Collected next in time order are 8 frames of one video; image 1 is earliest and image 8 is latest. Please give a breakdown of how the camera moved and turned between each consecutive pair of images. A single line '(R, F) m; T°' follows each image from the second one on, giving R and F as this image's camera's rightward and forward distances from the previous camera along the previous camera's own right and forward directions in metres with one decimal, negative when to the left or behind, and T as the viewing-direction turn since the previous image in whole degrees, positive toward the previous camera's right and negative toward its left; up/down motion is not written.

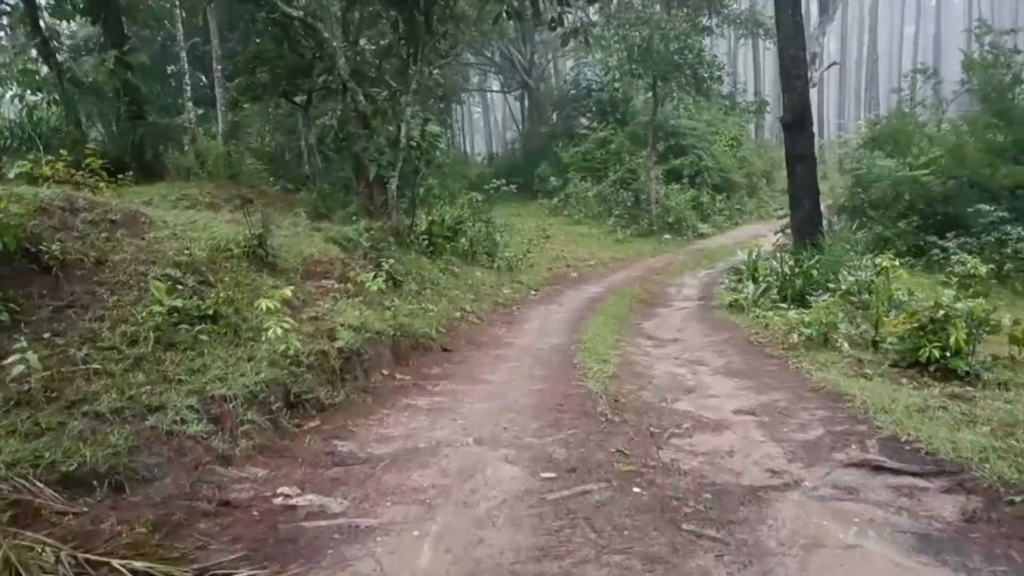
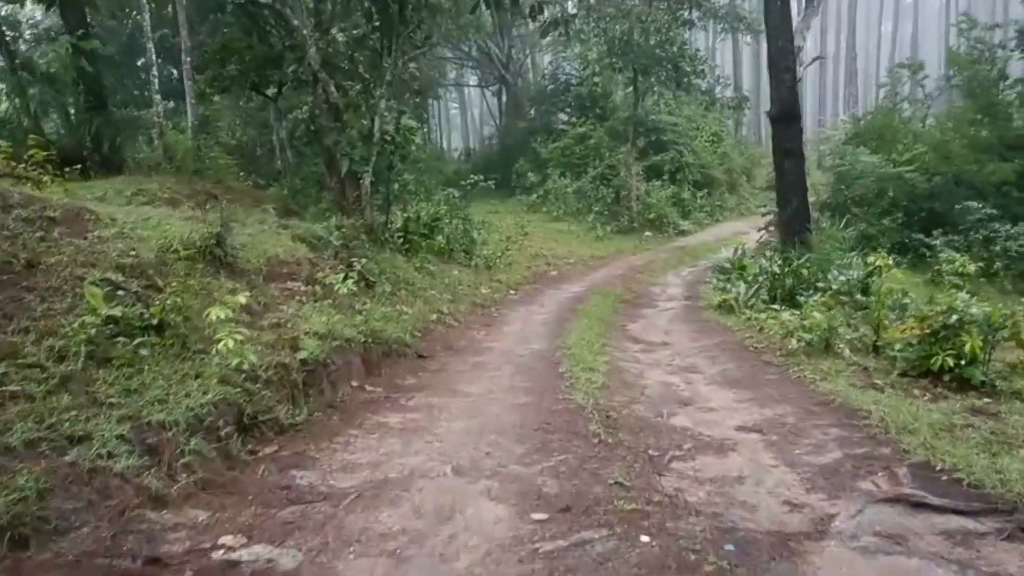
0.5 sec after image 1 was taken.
(0.0, +0.5) m; +2°
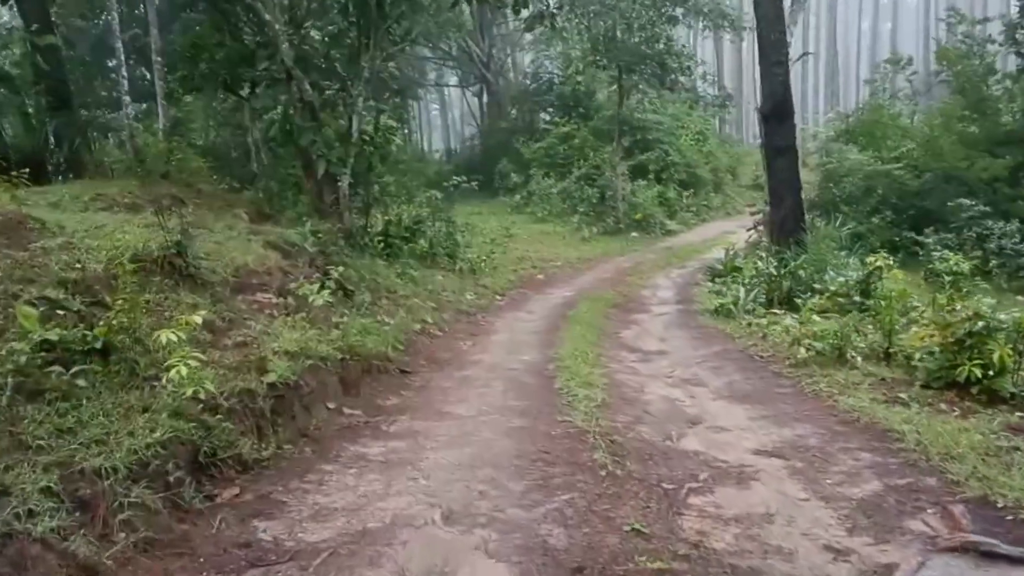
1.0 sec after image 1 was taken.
(-0.1, +0.5) m; +1°
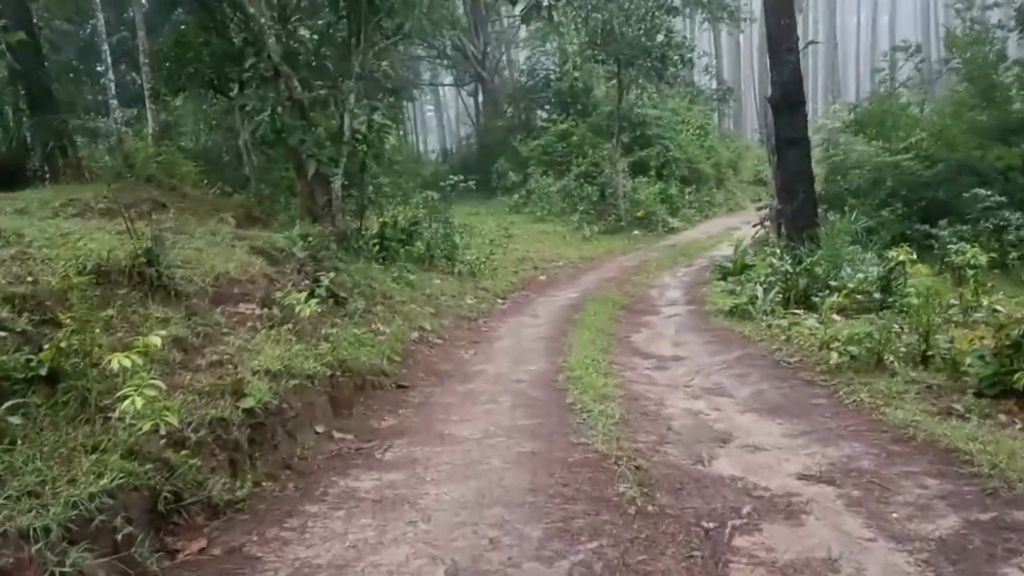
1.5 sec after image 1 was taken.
(-0.1, +0.6) m; 0°
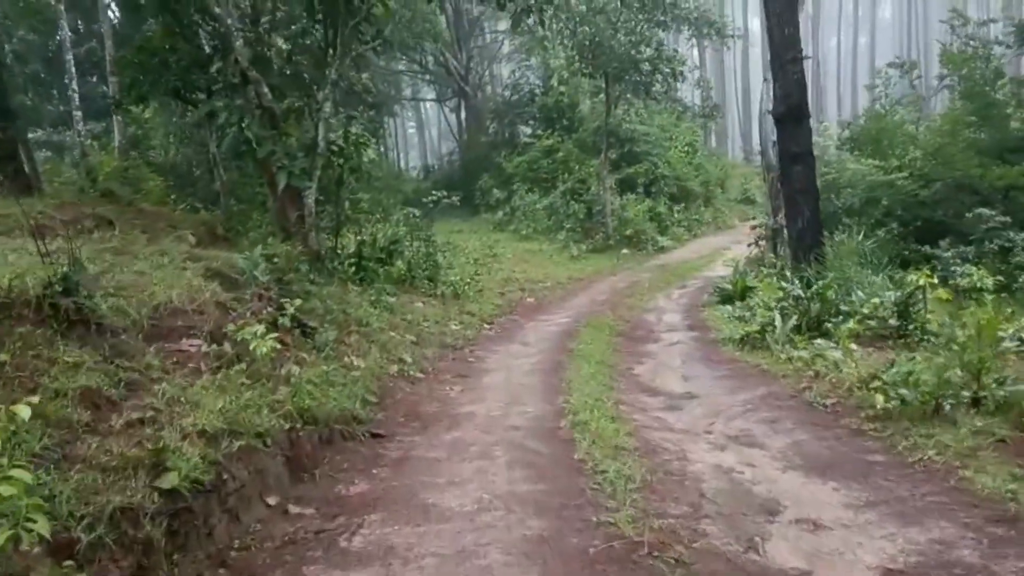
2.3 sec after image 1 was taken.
(-0.1, +0.9) m; +1°
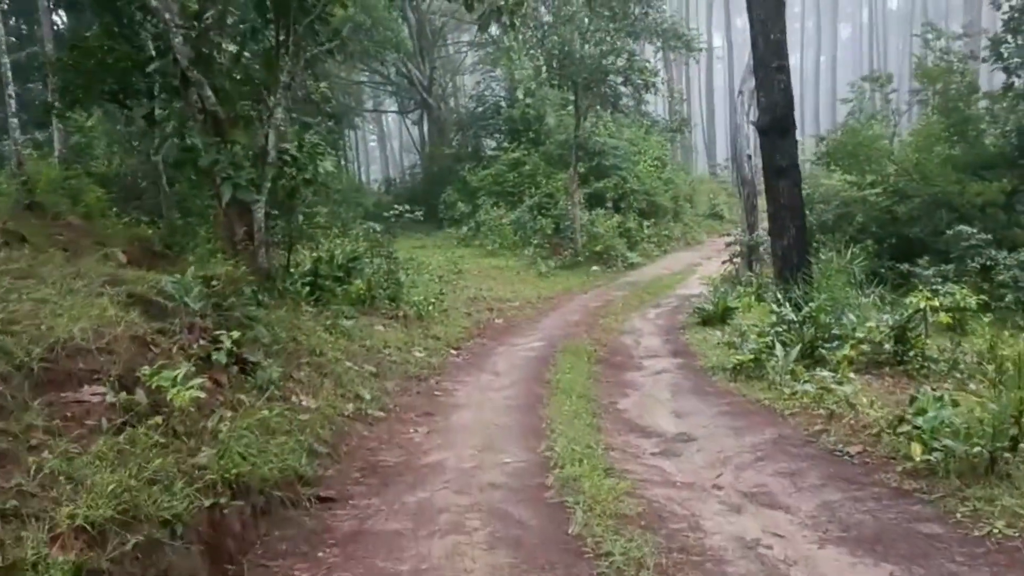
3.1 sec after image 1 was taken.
(-0.1, +0.9) m; +3°
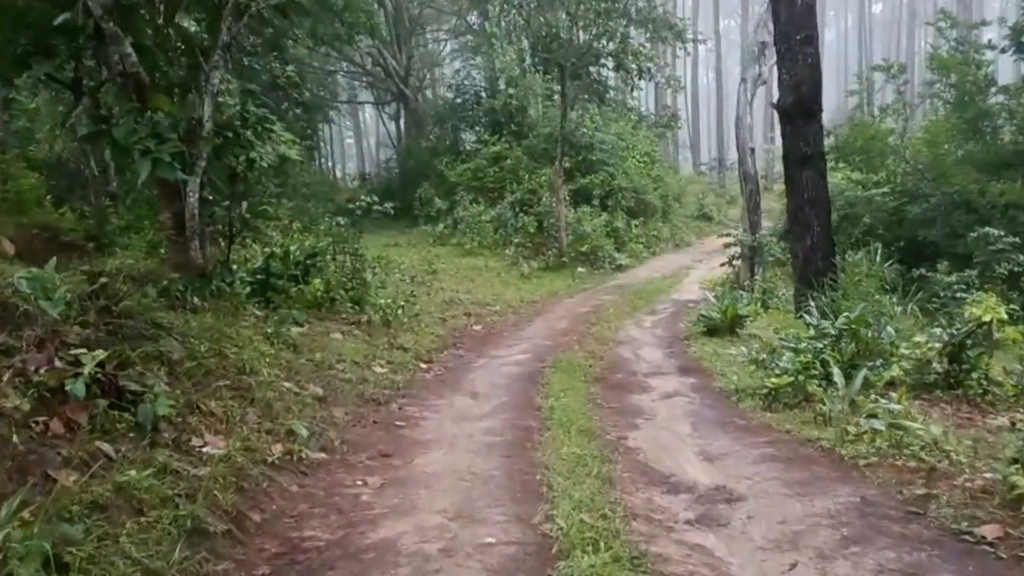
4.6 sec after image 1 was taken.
(0.0, +1.6) m; +2°
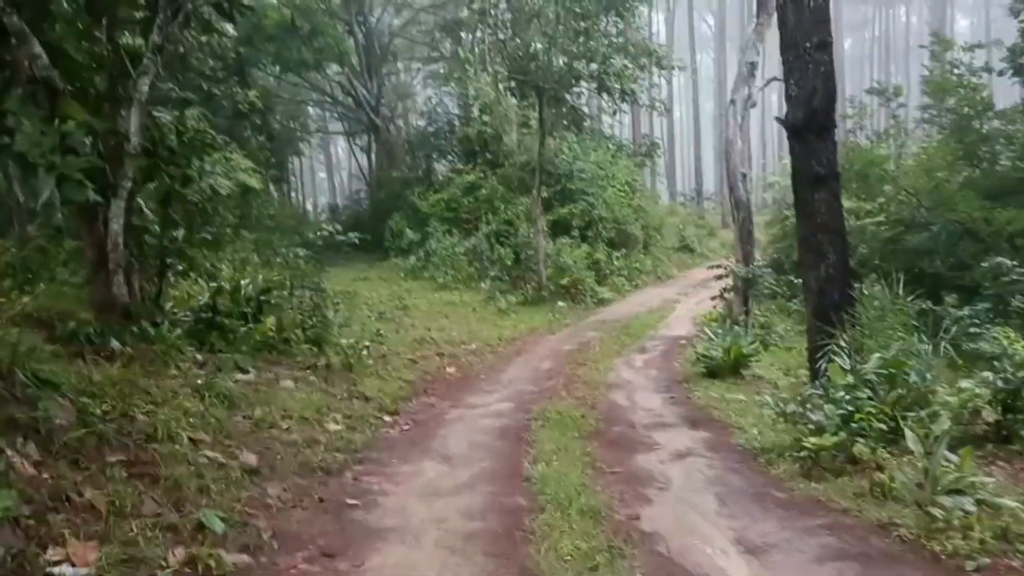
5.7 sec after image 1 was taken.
(0.0, +1.2) m; +2°
